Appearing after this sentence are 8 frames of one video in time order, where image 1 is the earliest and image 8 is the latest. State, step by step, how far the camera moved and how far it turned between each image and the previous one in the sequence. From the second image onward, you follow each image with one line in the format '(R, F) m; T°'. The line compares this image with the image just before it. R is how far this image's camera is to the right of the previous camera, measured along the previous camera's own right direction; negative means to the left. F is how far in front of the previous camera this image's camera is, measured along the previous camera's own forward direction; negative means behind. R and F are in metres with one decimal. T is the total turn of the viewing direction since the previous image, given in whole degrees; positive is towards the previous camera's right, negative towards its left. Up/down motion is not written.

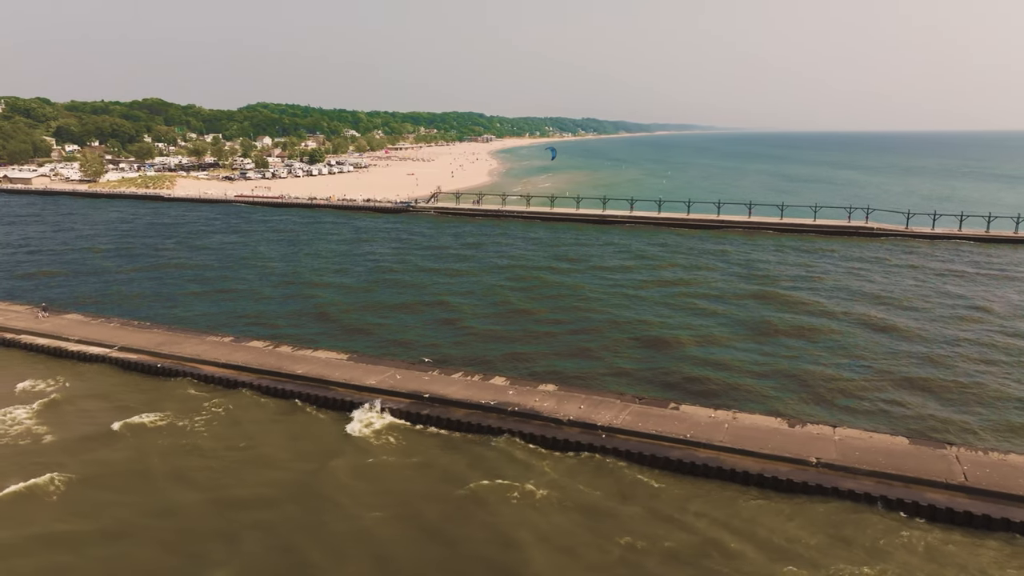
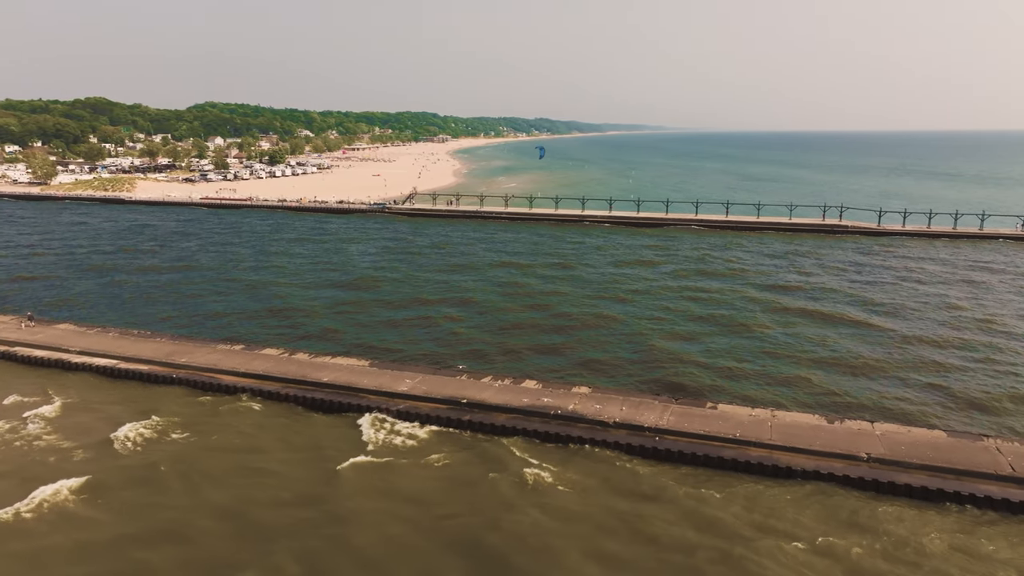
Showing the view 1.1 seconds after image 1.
(-1.6, +0.2) m; +3°
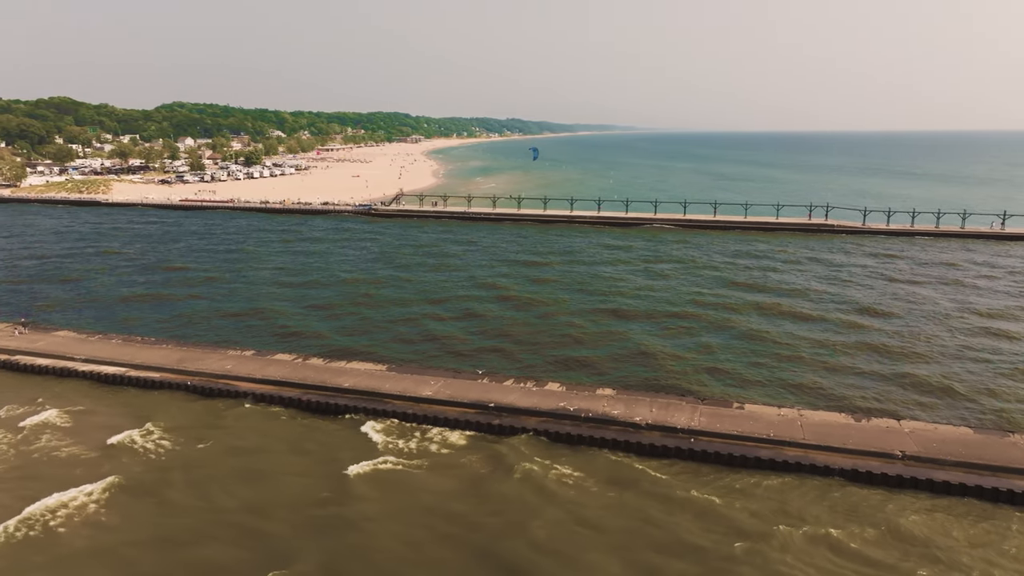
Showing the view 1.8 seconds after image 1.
(-1.1, +0.1) m; +2°
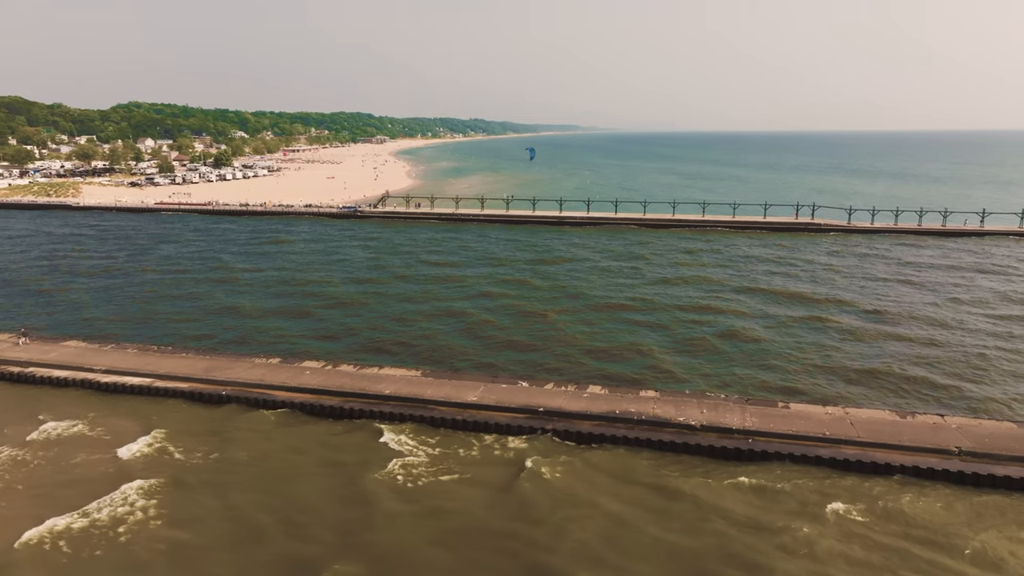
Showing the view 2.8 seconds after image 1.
(-1.6, +0.1) m; +2°
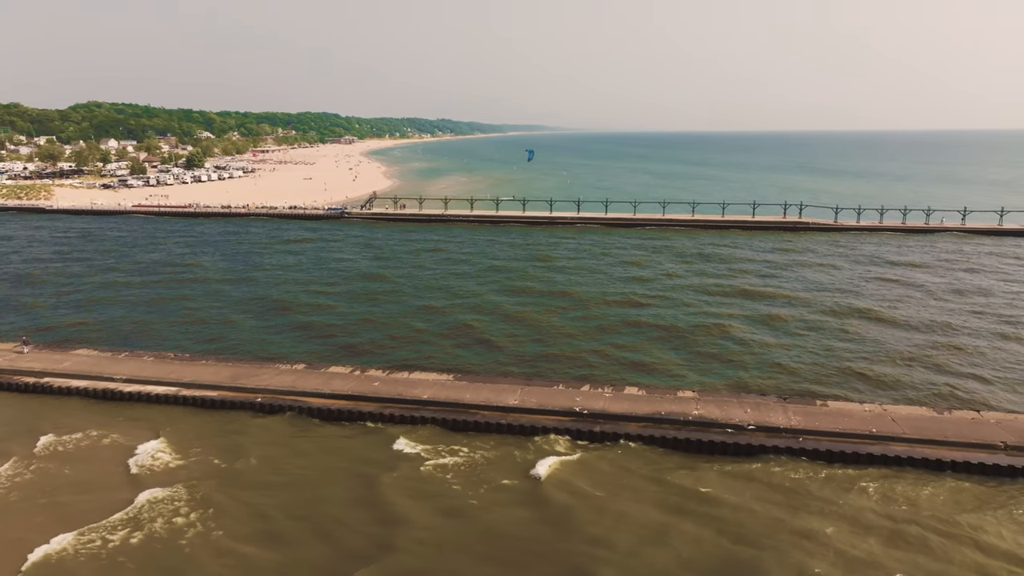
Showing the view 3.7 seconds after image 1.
(-1.4, +0.1) m; +2°
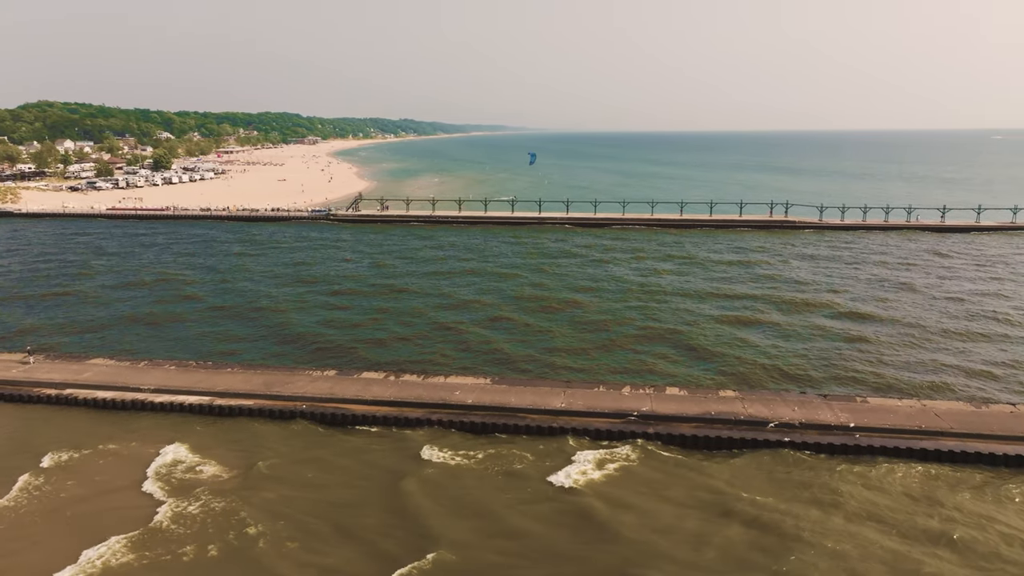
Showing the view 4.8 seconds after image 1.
(-1.6, +0.1) m; +2°
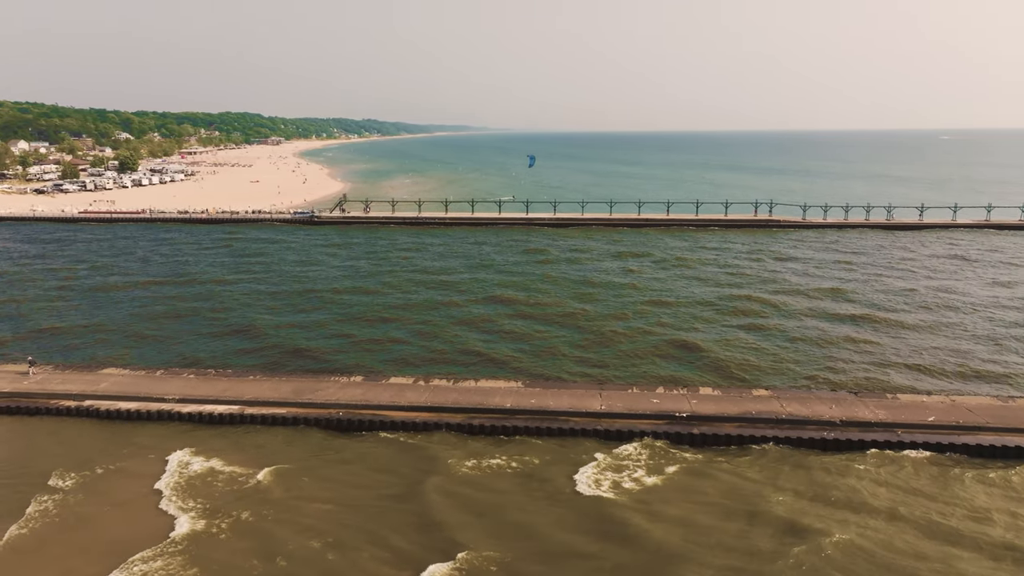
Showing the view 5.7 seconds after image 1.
(-1.5, +0.1) m; +2°
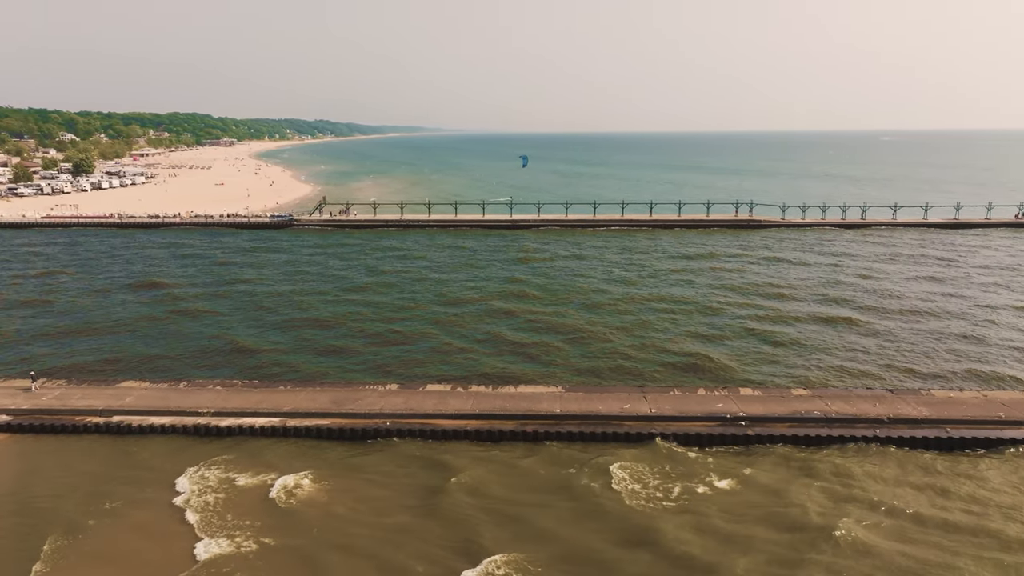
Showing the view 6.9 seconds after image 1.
(-1.8, +0.2) m; +3°
